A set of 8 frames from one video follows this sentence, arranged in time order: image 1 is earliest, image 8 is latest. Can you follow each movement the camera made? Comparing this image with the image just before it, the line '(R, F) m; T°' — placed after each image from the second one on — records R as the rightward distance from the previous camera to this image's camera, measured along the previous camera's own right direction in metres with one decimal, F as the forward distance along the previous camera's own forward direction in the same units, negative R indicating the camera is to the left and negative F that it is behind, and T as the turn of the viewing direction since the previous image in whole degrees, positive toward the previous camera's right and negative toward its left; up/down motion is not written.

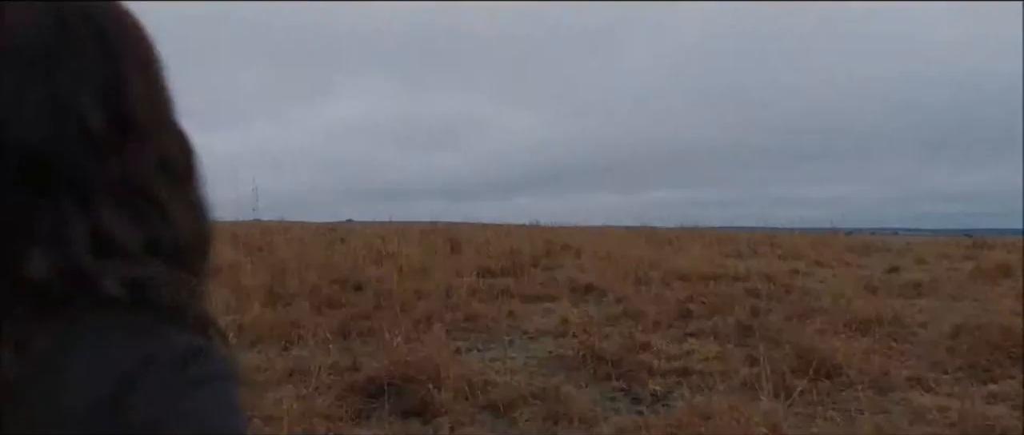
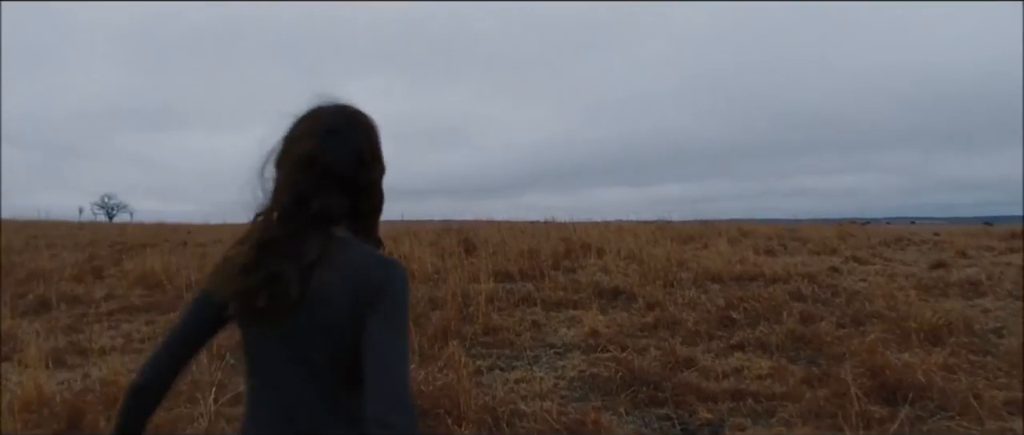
(-0.1, +0.7) m; -1°
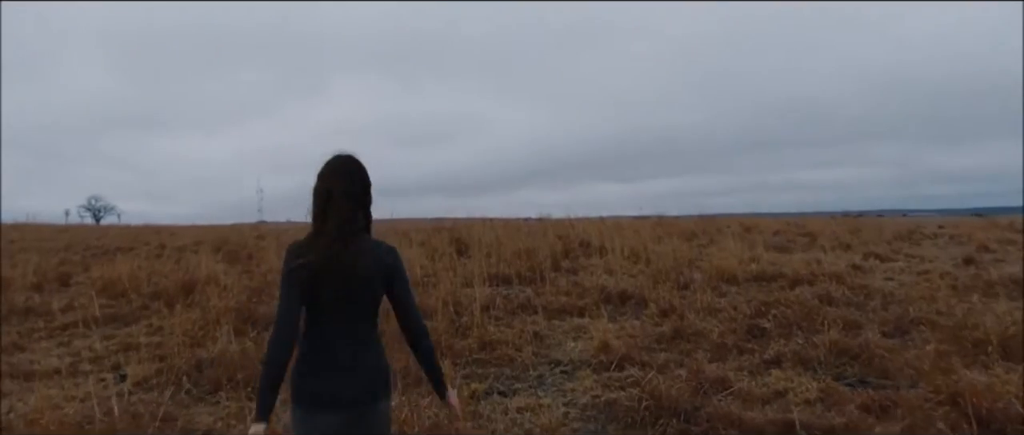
(0.0, +0.9) m; +1°
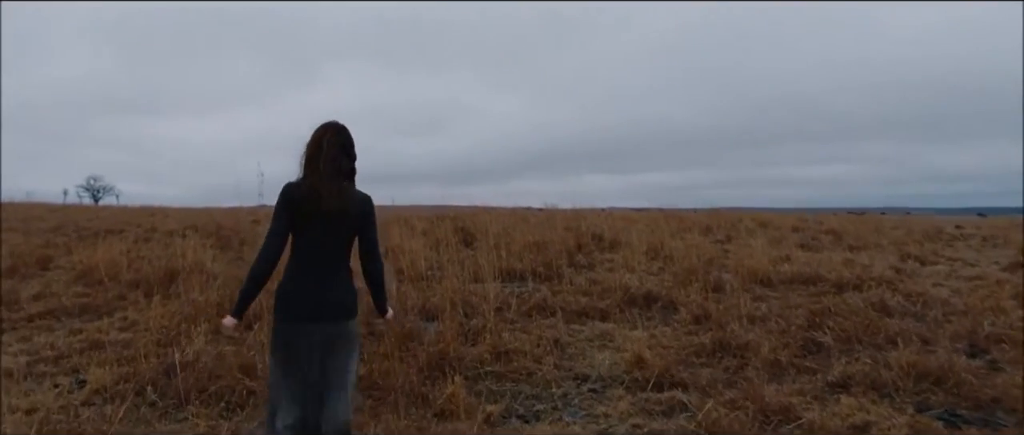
(-0.1, +0.8) m; 0°
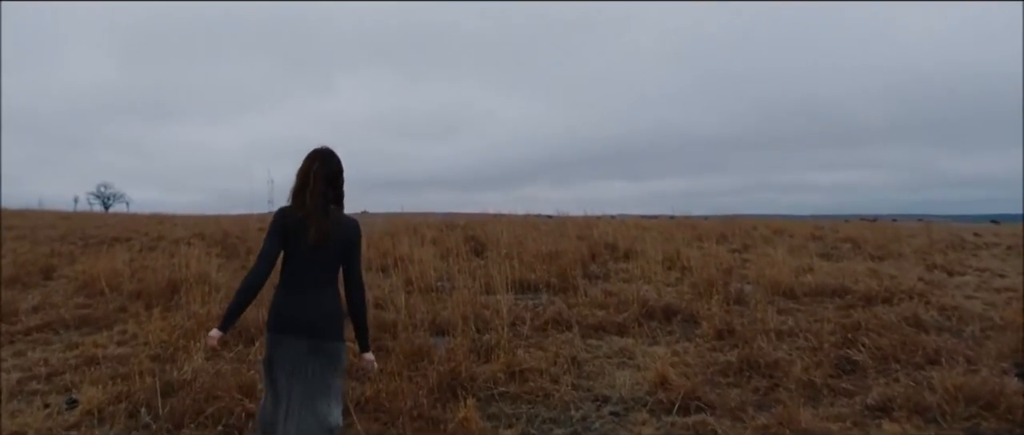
(0.0, +0.3) m; -1°
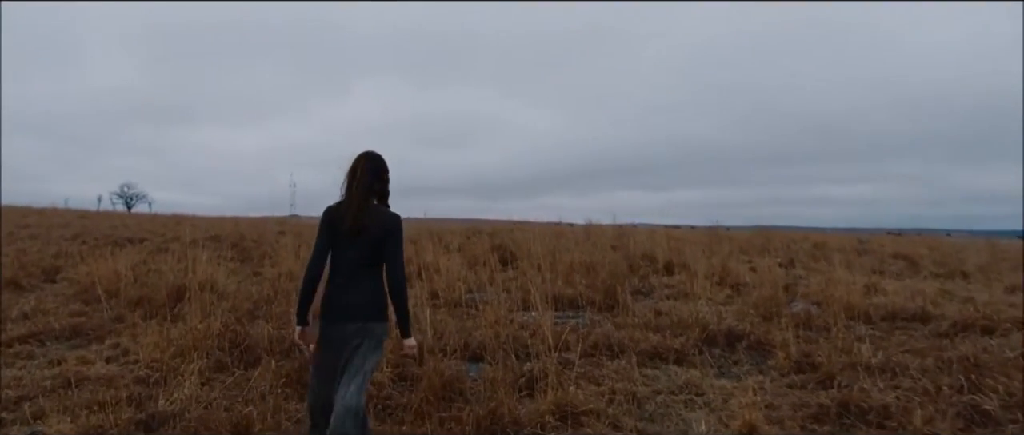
(-0.2, +0.9) m; -1°
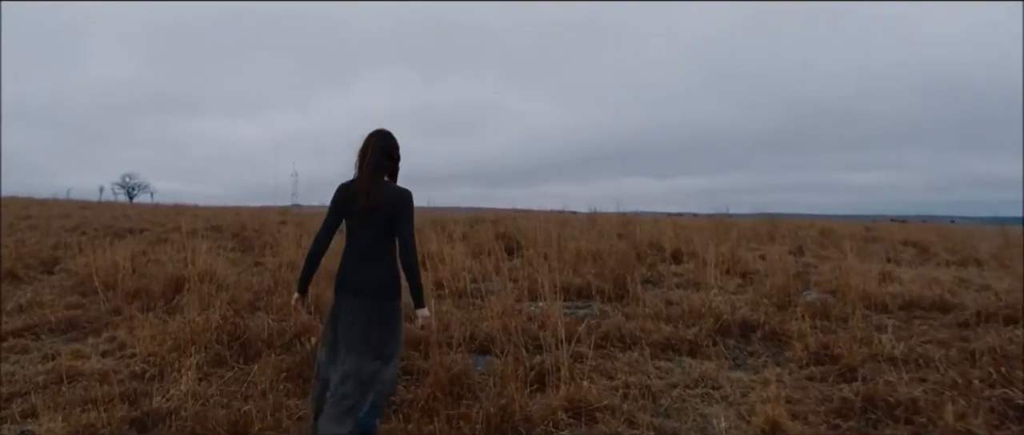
(0.0, +0.2) m; 0°
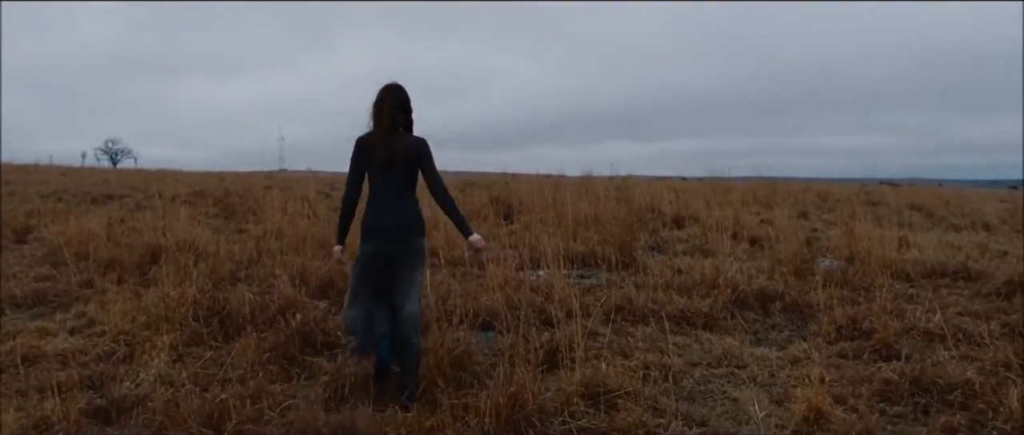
(-0.1, +0.5) m; +1°
